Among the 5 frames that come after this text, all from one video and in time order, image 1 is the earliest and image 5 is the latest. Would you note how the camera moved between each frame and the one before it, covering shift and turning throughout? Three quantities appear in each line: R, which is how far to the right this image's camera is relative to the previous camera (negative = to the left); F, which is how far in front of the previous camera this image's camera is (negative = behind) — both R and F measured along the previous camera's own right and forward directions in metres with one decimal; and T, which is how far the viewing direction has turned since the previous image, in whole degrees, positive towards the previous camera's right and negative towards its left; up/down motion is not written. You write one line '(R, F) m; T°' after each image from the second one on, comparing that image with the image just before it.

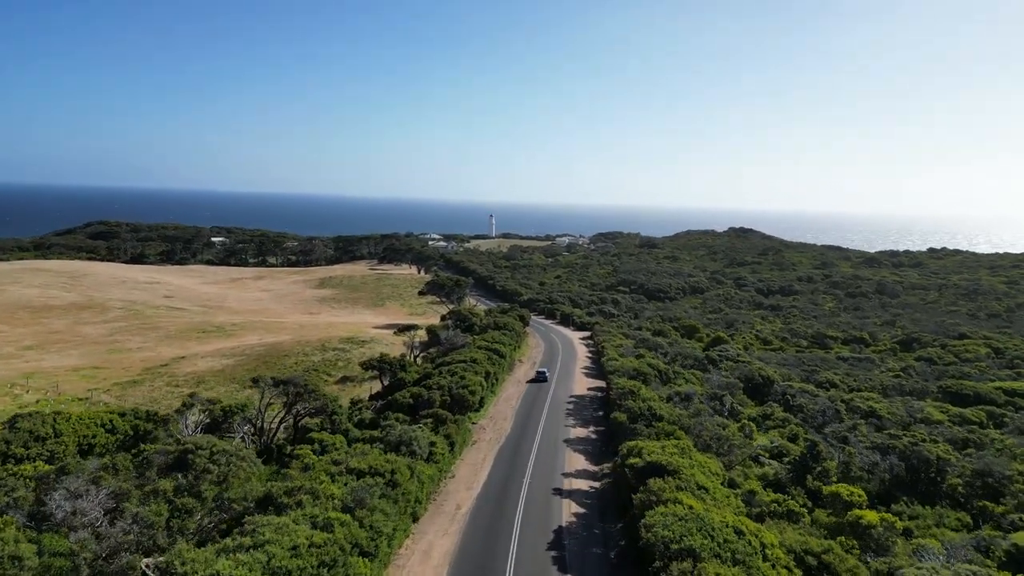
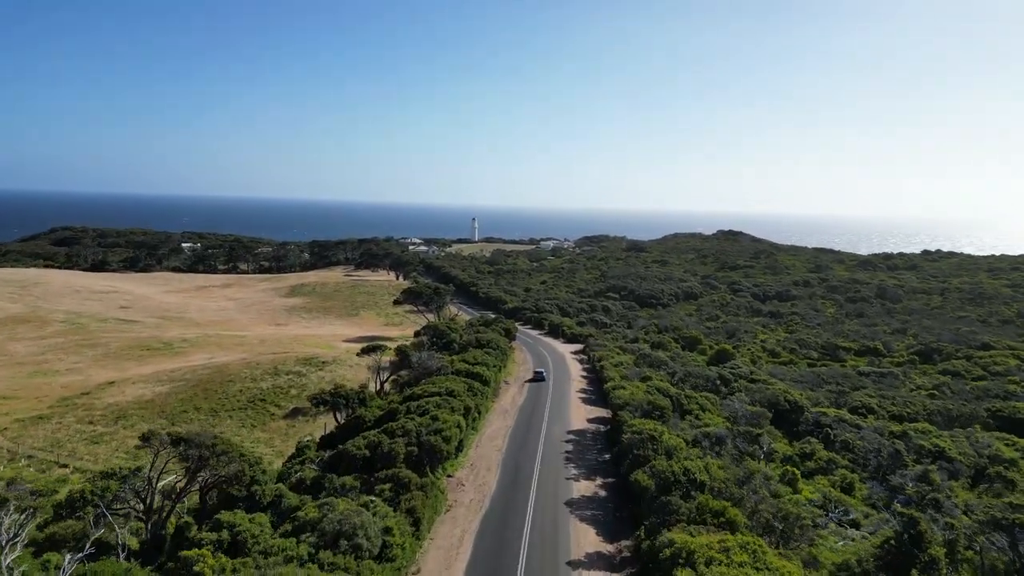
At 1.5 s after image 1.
(-0.1, +5.9) m; +1°
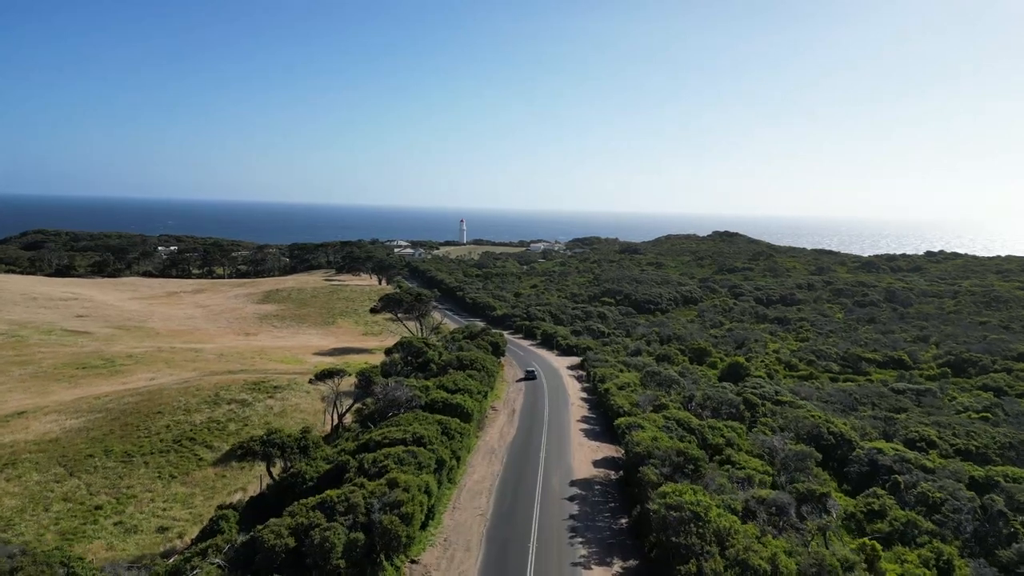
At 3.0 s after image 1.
(+0.1, +5.9) m; +1°
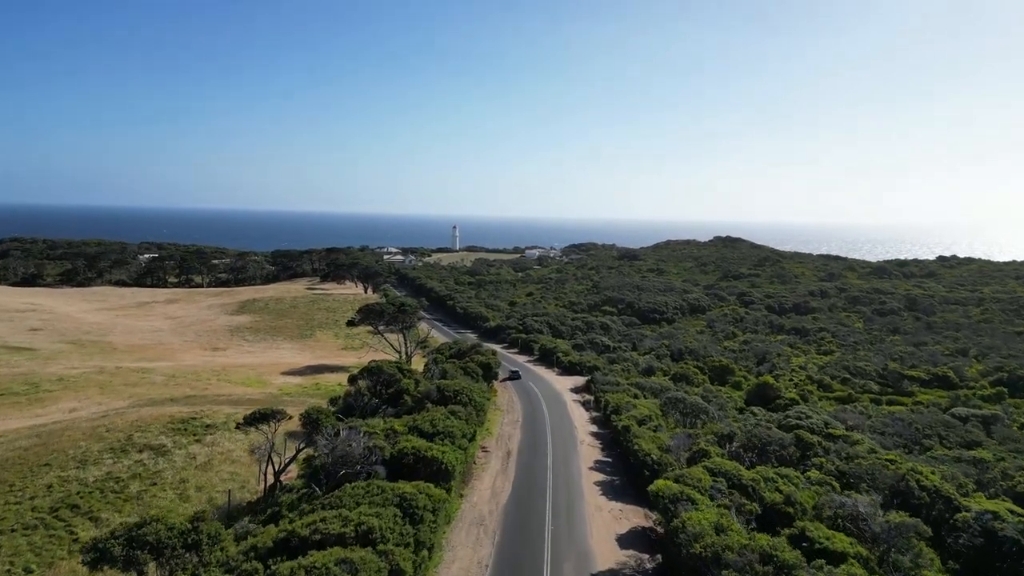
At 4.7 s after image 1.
(0.0, +6.6) m; 0°
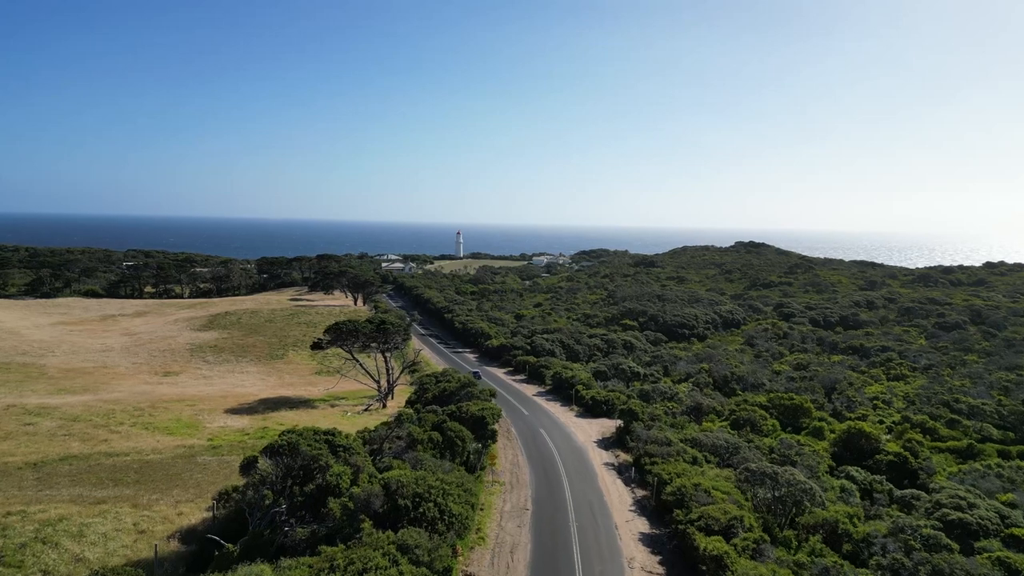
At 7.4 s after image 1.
(+0.1, +10.8) m; -1°
